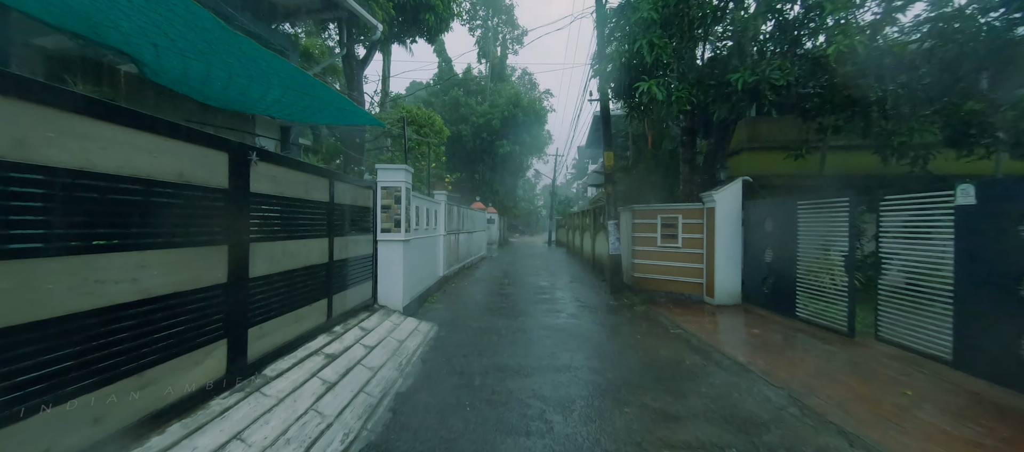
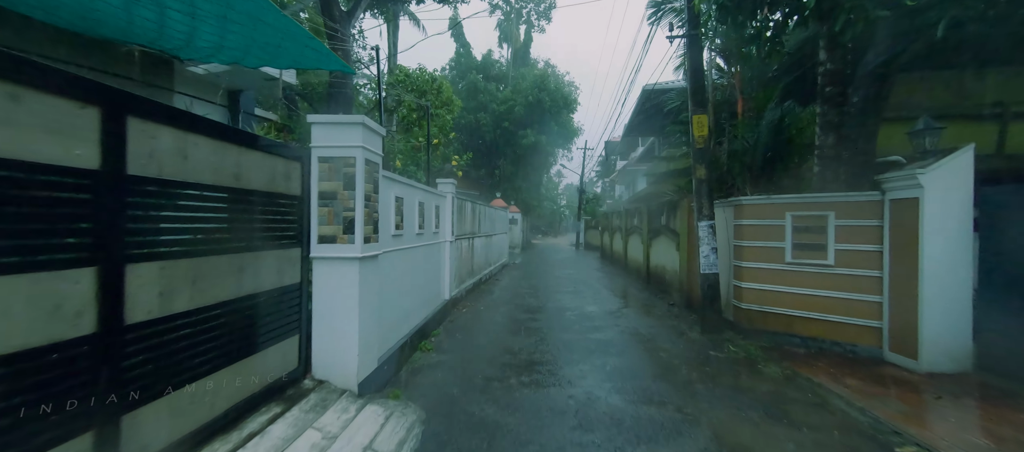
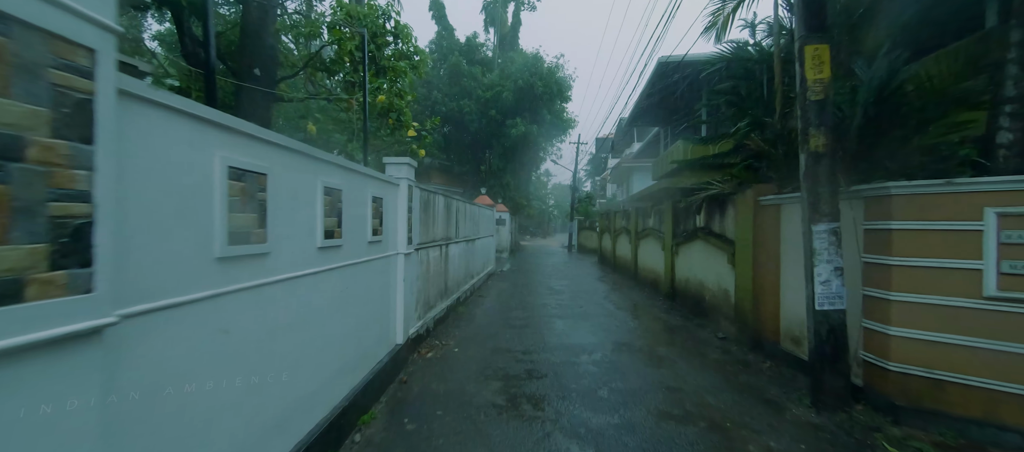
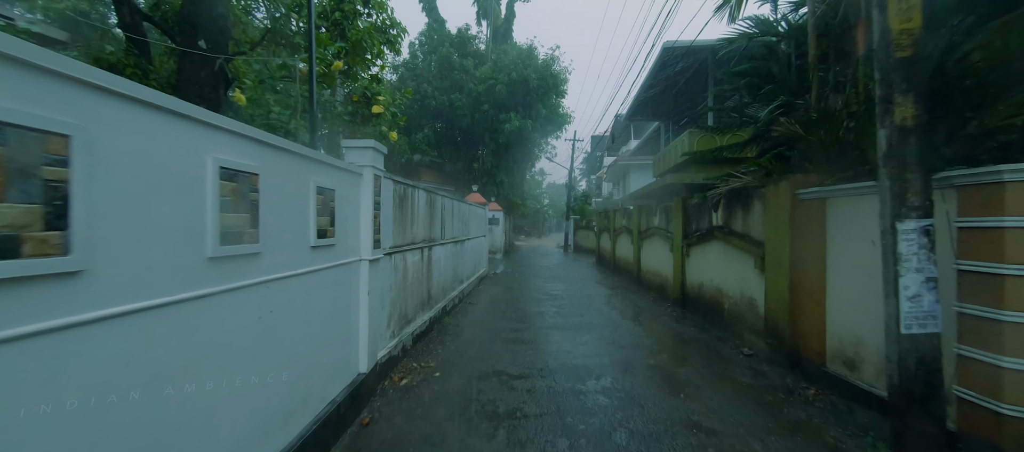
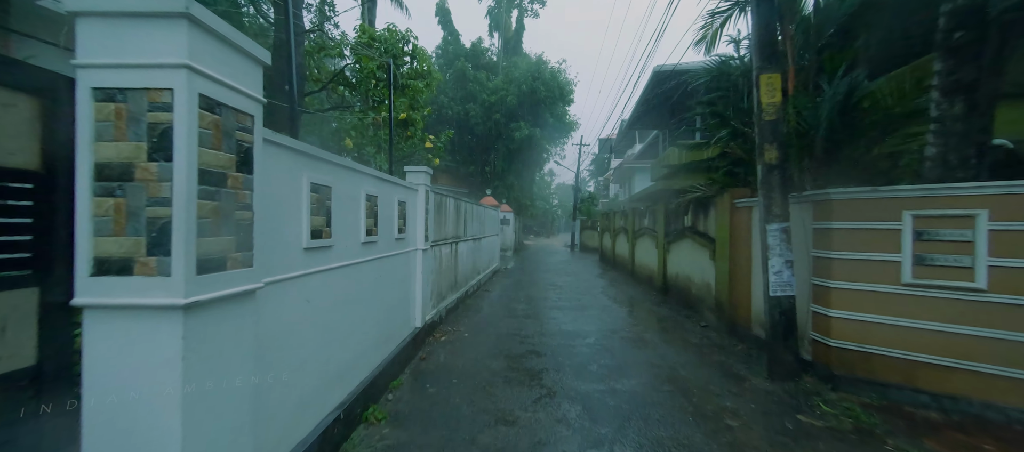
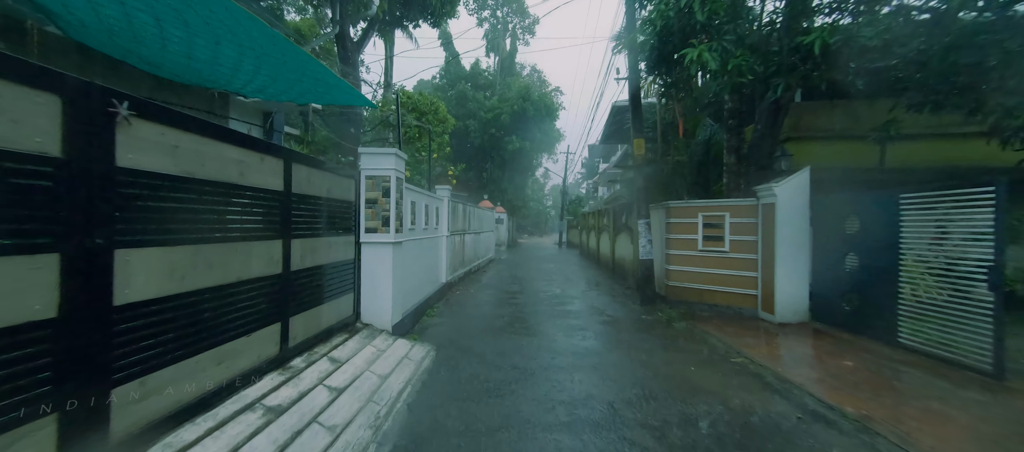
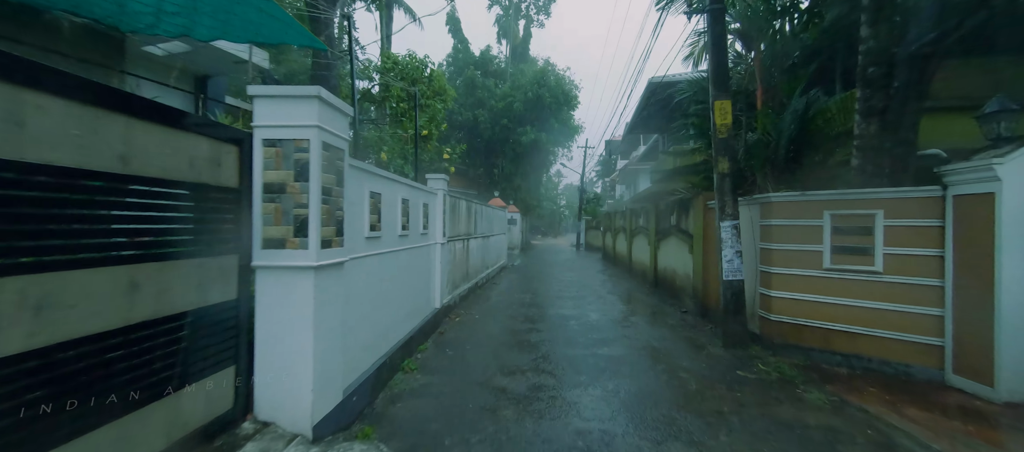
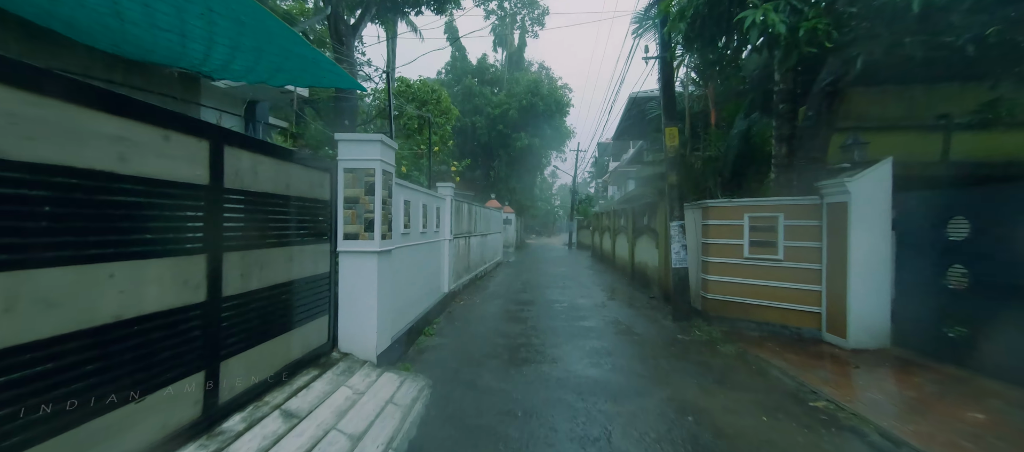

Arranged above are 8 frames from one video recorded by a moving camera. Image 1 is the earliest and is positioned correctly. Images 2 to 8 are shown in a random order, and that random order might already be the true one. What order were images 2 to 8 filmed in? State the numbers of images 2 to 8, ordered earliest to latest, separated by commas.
6, 8, 2, 7, 5, 3, 4
